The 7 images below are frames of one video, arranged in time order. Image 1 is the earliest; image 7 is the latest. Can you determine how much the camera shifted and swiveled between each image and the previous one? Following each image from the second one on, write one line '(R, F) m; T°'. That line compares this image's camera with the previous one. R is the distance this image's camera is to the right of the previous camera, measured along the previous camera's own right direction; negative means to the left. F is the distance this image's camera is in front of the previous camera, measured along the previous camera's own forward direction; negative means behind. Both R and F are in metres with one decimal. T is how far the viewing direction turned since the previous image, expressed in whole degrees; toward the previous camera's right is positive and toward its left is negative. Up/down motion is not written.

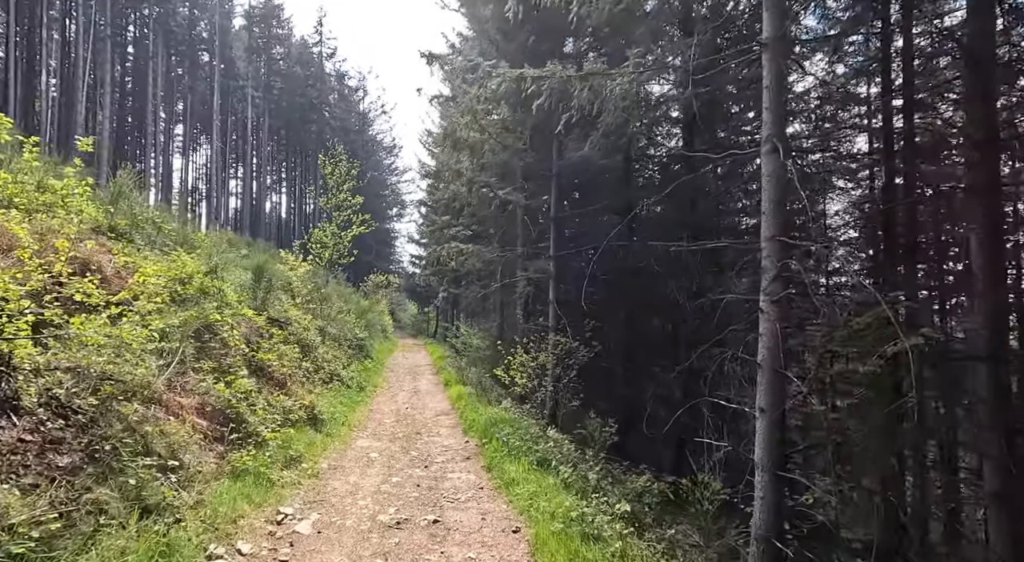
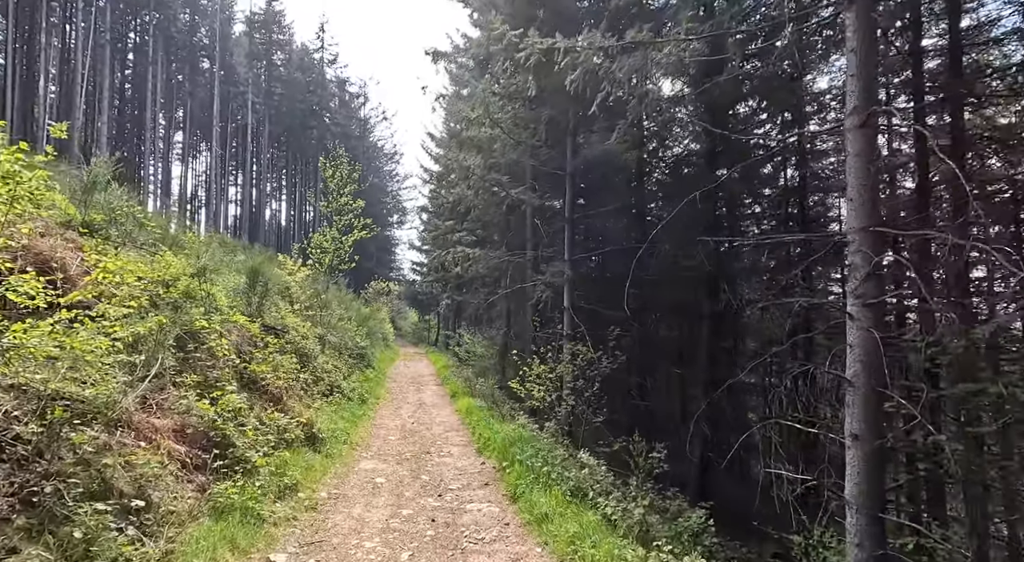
(-0.2, +0.7) m; 0°
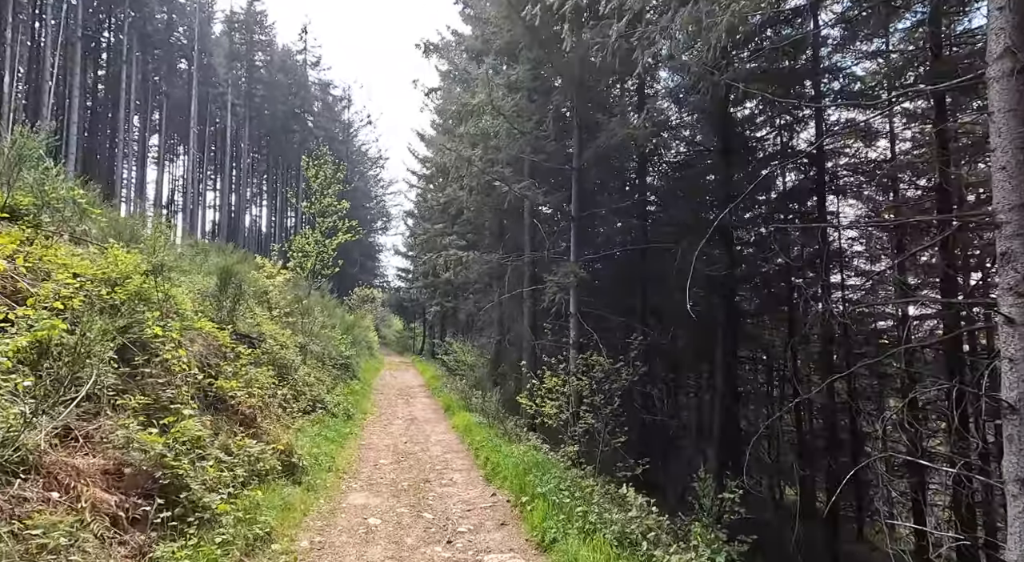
(-0.3, +1.0) m; +2°
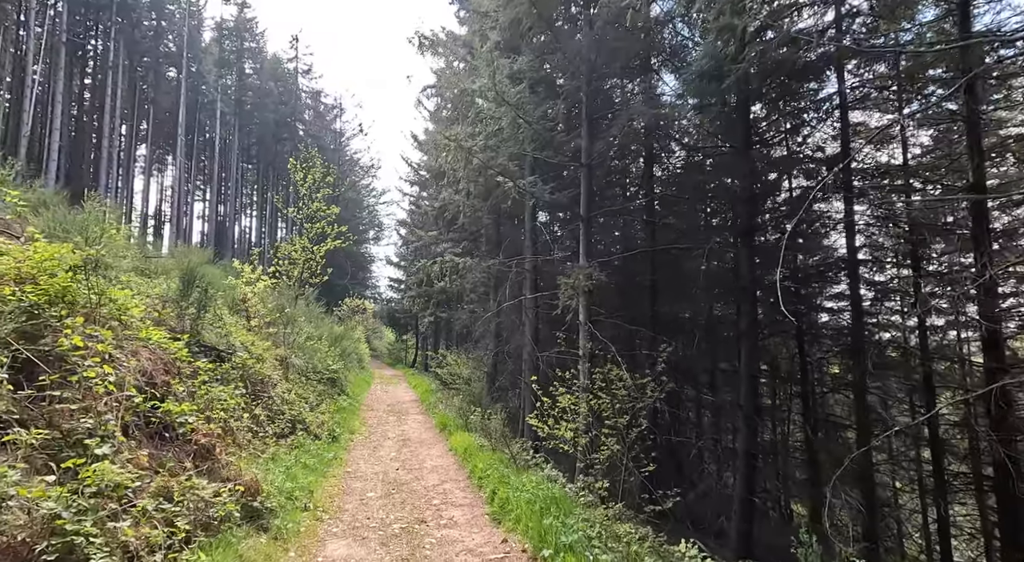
(-0.2, +1.0) m; +1°
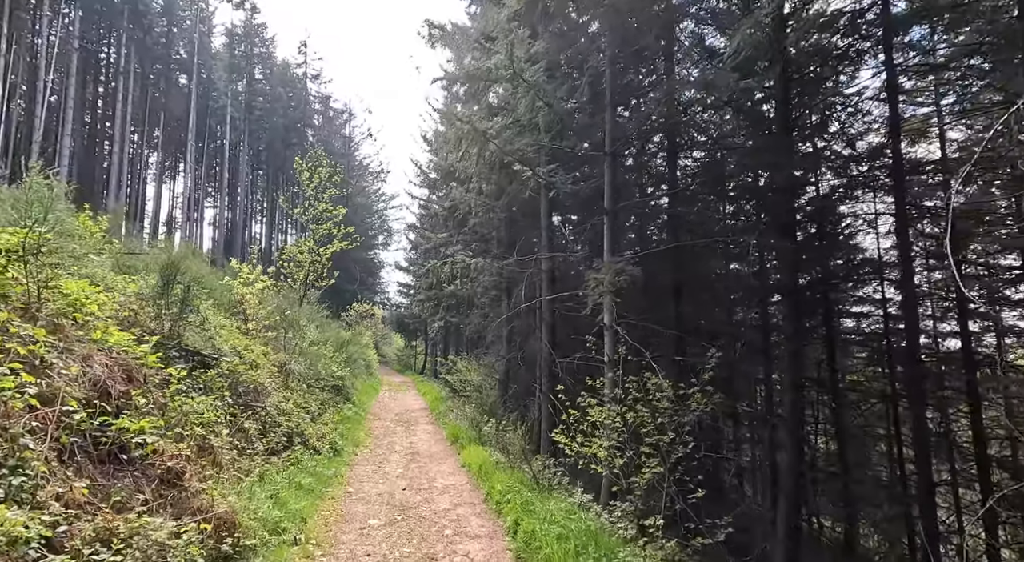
(-0.1, +0.8) m; -1°
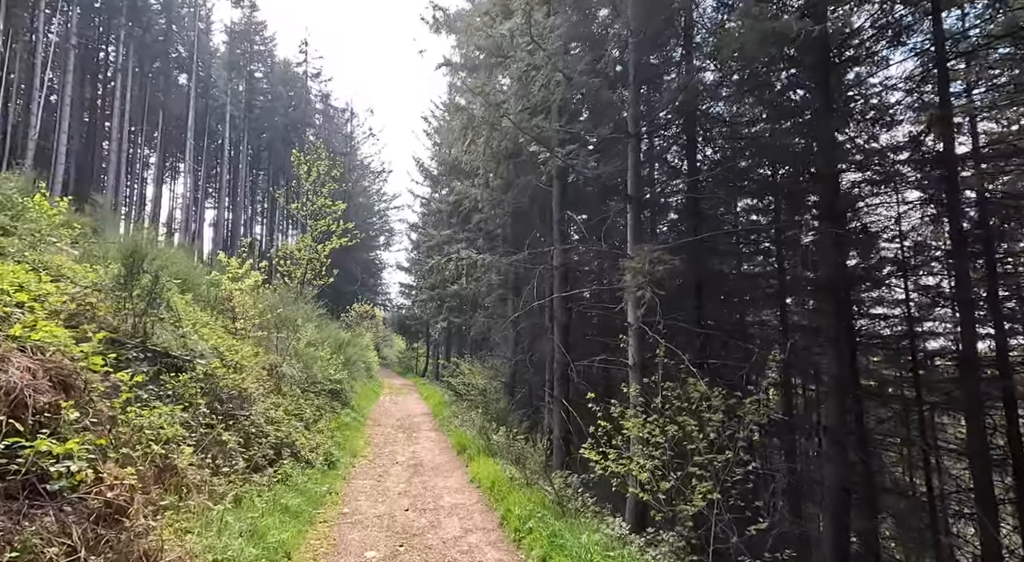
(-0.2, +0.8) m; 0°
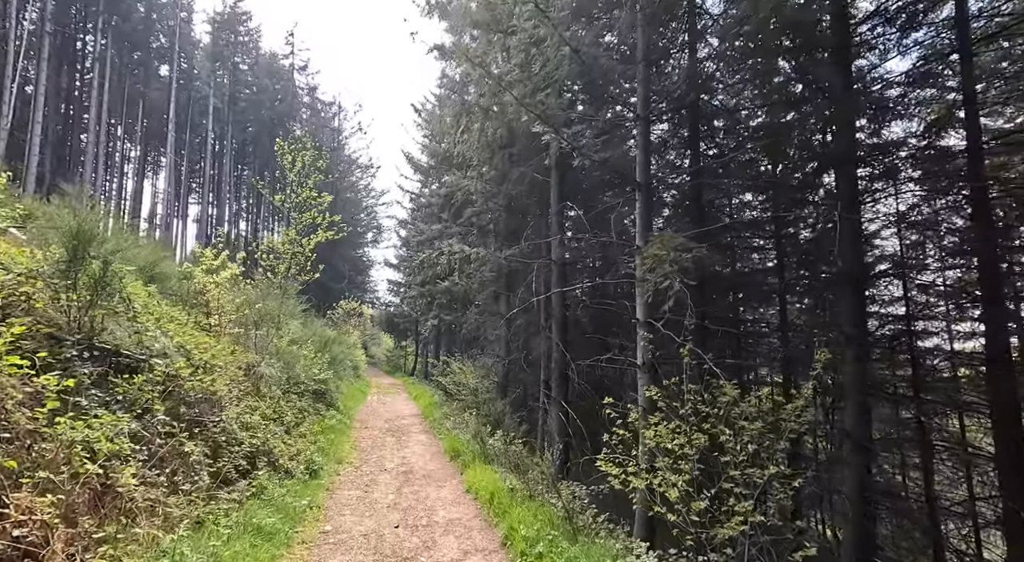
(-0.1, +0.6) m; +1°
